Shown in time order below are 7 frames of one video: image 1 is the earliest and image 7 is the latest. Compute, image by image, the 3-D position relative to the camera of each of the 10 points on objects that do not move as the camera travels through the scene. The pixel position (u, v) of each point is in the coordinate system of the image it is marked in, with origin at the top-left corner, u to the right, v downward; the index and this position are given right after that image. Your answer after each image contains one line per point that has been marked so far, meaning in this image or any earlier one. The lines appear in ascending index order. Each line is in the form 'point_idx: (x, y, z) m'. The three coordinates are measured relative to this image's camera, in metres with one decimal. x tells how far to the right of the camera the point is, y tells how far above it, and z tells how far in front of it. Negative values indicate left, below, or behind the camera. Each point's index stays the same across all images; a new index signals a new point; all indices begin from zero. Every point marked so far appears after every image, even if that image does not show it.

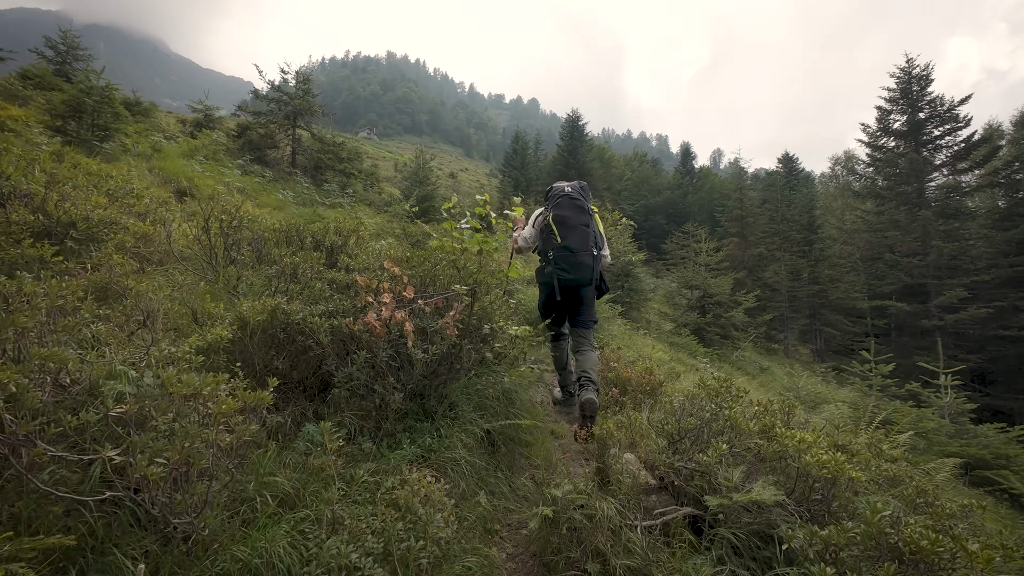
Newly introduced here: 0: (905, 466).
0: (+3.2, -1.4, +3.4) m
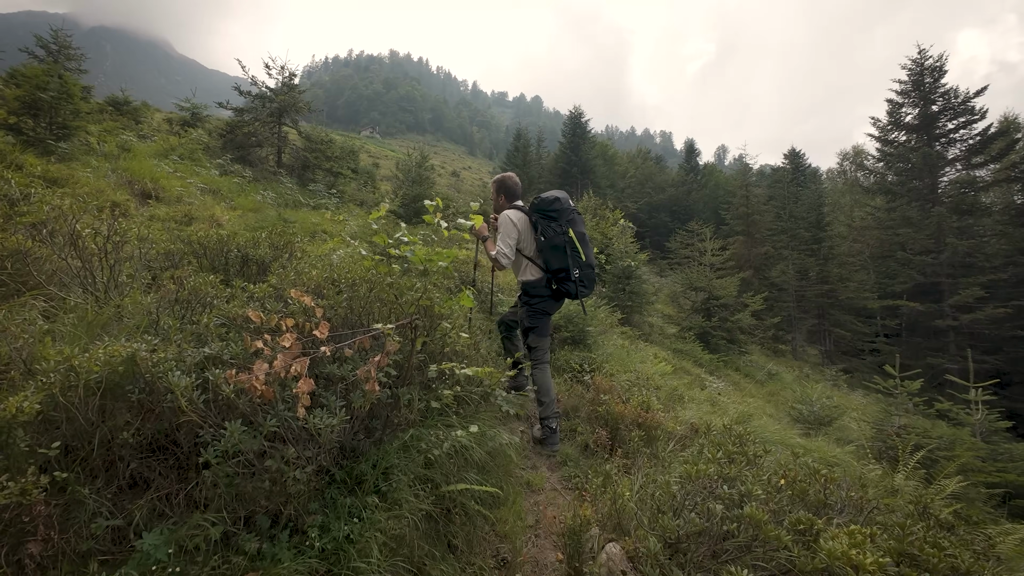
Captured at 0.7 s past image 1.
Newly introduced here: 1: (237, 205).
0: (+2.9, -1.6, +2.7) m
1: (-6.4, +1.9, +9.6) m
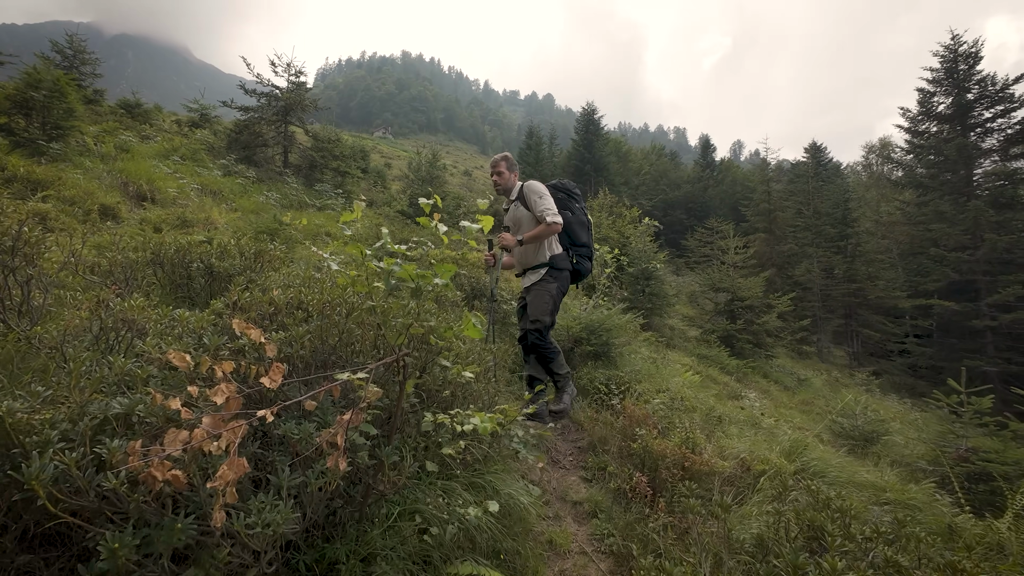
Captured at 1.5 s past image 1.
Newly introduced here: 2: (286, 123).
0: (+3.0, -1.7, +1.9) m
1: (-6.1, +1.8, +9.2) m
2: (-7.8, +5.7, +14.2) m
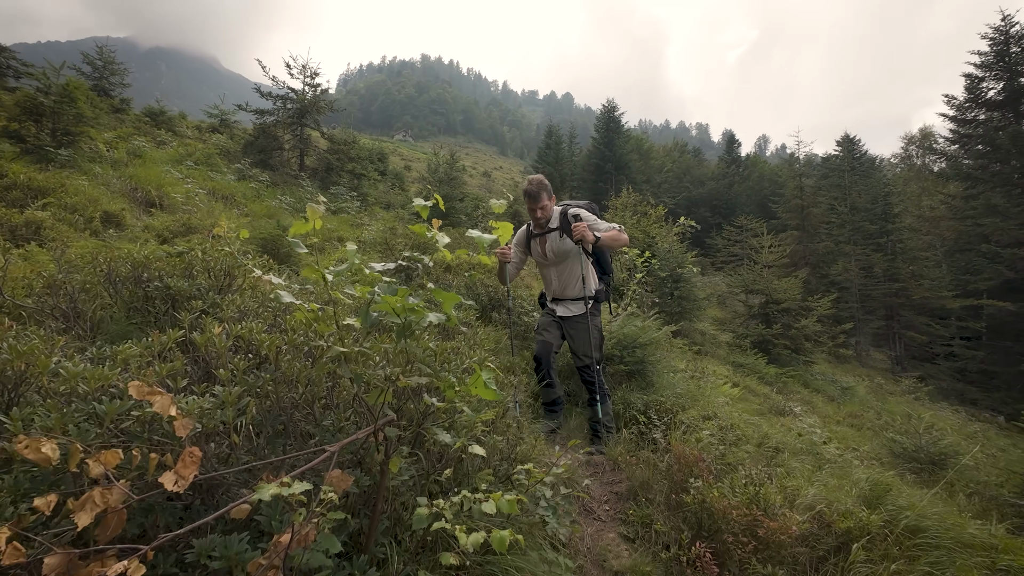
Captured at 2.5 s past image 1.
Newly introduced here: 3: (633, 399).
0: (+3.1, -1.8, +1.2) m
1: (-5.7, +1.6, +8.9) m
2: (-7.2, +5.5, +13.9) m
3: (+1.2, -1.1, +4.2) m
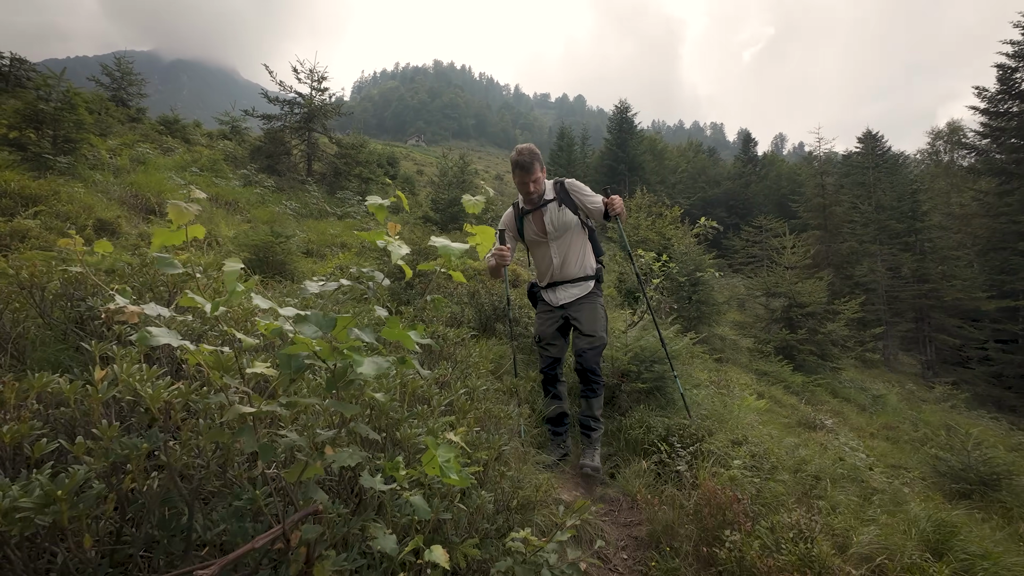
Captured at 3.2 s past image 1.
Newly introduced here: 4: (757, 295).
0: (+3.1, -1.9, +0.7) m
1: (-5.5, +1.5, +8.6) m
2: (-6.8, +5.3, +13.8) m
3: (+1.3, -1.2, +3.7) m
4: (+9.4, -0.3, +15.7) m
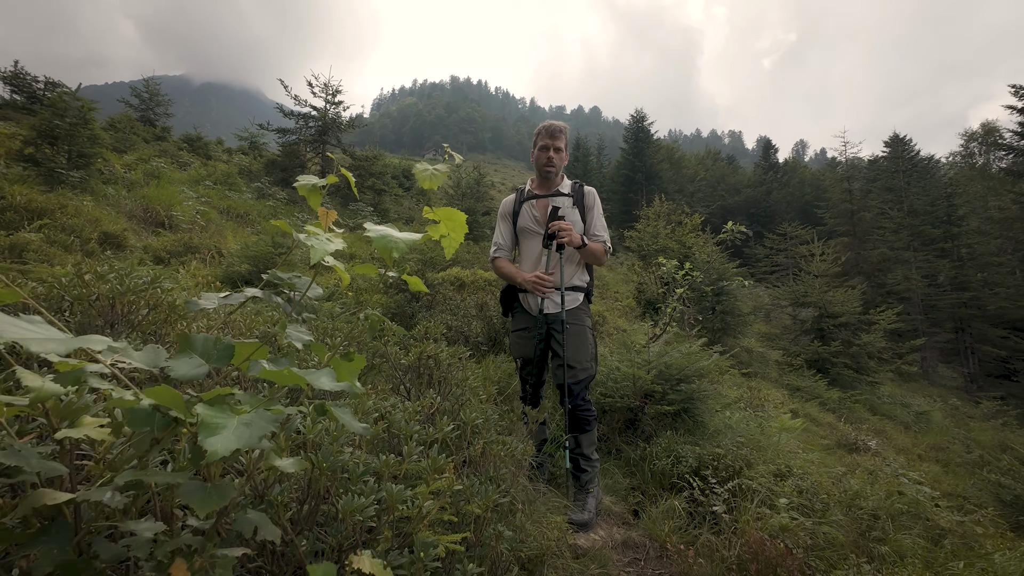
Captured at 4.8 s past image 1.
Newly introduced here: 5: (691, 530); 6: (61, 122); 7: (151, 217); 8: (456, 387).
0: (+3.0, -1.9, +0.1) m
1: (-5.2, +1.2, +8.5) m
2: (-6.4, +4.9, +13.8) m
3: (+1.4, -1.3, +3.3) m
4: (+10.0, -0.6, +15.0) m
5: (+1.2, -1.6, +2.7) m
6: (-8.3, +3.0, +7.6) m
7: (-6.4, +1.3, +7.2) m
8: (-0.3, -0.5, +2.2) m
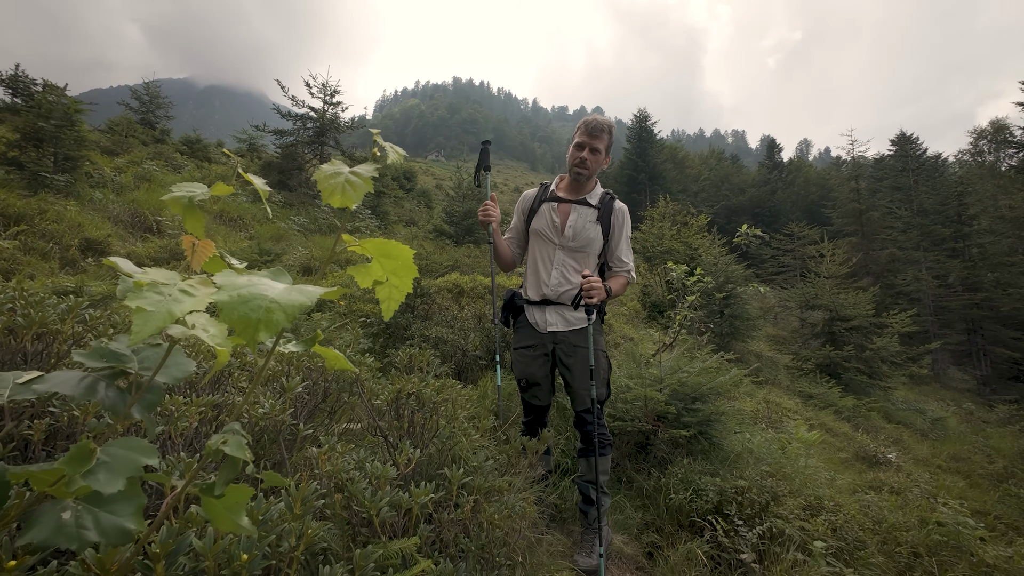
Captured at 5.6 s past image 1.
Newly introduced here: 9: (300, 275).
0: (+3.0, -1.9, -0.2) m
1: (-5.2, +1.1, +8.3) m
2: (-6.3, +4.7, +13.6) m
3: (+1.4, -1.4, +3.0) m
4: (+10.1, -0.7, +14.6) m
5: (+1.2, -1.7, +2.3) m
6: (-8.3, +2.9, +7.3) m
7: (-6.3, +1.1, +7.0) m
8: (-0.3, -0.6, +1.9) m
9: (-3.0, +0.2, +5.9) m
